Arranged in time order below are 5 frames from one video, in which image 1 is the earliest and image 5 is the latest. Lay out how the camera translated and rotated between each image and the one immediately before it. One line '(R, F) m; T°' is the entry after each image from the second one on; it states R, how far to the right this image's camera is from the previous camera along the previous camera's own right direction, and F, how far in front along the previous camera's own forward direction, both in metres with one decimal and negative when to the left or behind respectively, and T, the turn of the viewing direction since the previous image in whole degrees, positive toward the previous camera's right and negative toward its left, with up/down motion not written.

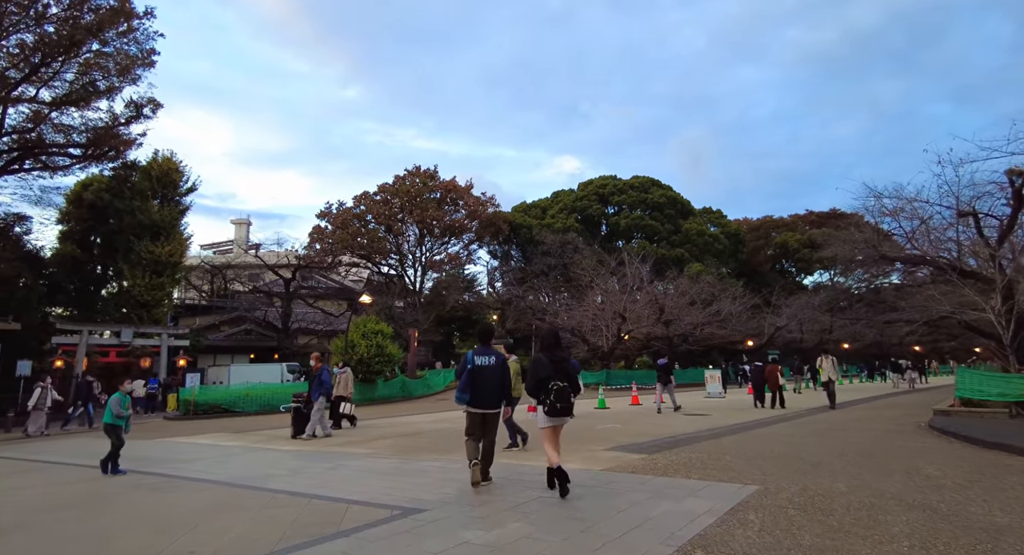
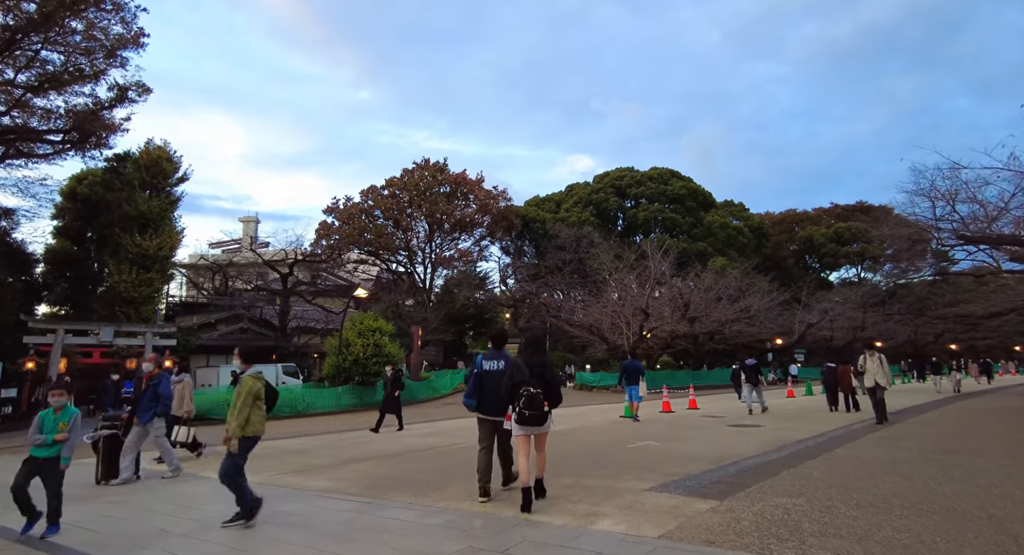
(+0.1, +1.9) m; -1°
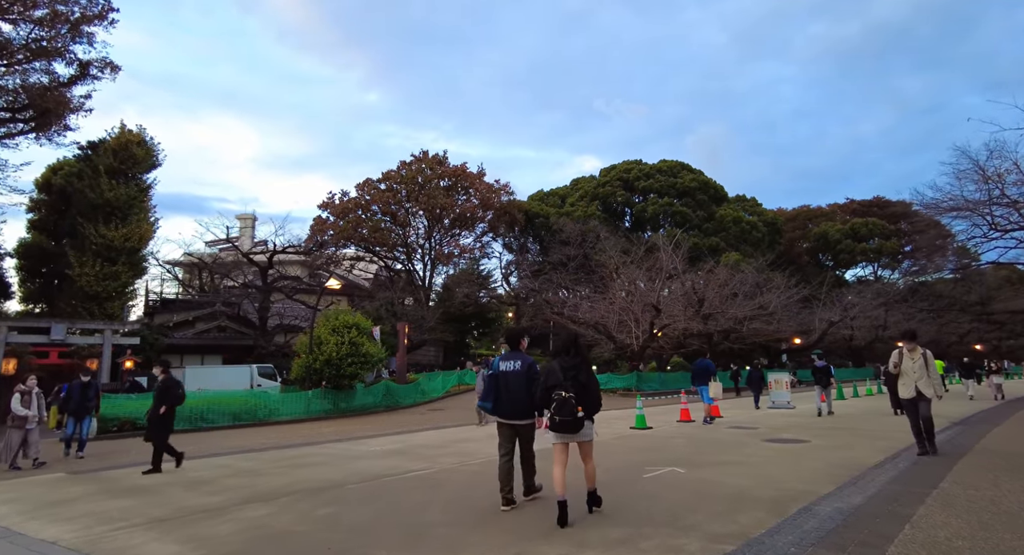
(+0.3, +2.1) m; -1°
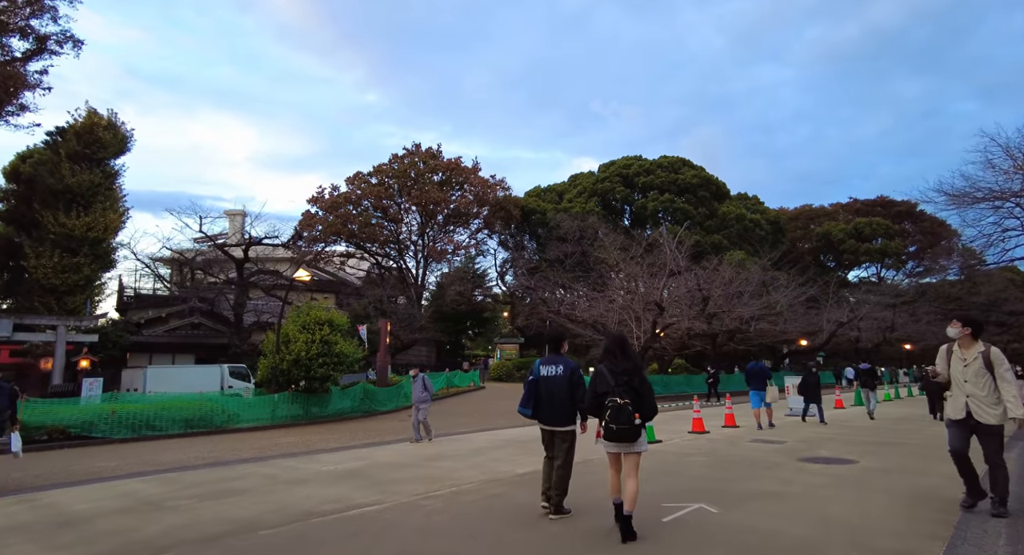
(+0.2, +1.5) m; 0°
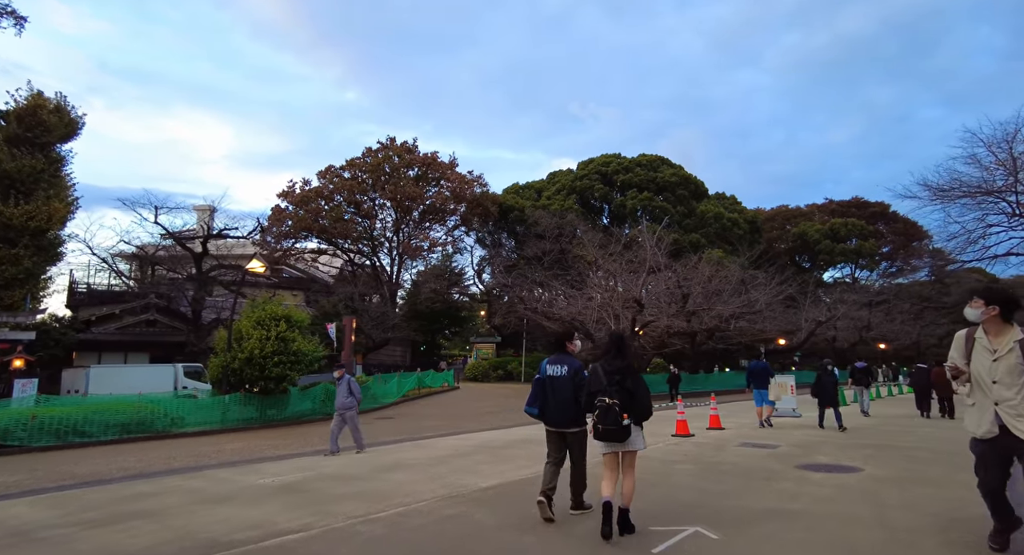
(+0.1, +0.9) m; +2°
